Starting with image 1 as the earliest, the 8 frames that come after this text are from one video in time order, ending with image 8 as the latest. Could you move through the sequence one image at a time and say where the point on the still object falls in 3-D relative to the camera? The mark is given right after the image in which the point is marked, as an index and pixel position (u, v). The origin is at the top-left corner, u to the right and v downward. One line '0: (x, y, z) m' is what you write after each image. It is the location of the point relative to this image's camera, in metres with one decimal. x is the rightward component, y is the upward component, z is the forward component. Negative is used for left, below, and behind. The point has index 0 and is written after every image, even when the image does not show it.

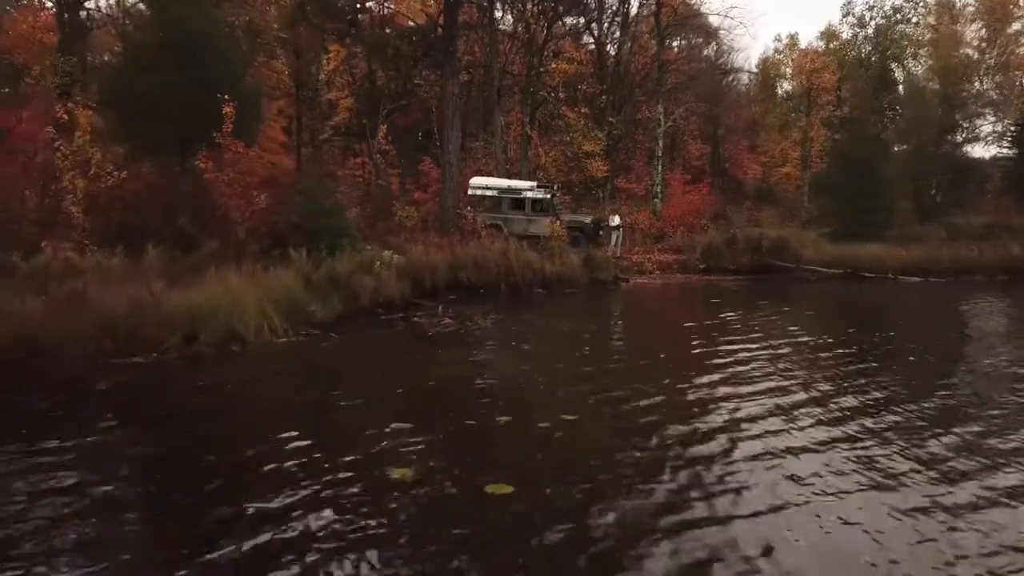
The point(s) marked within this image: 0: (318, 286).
0: (-4.1, 0.0, +16.4) m
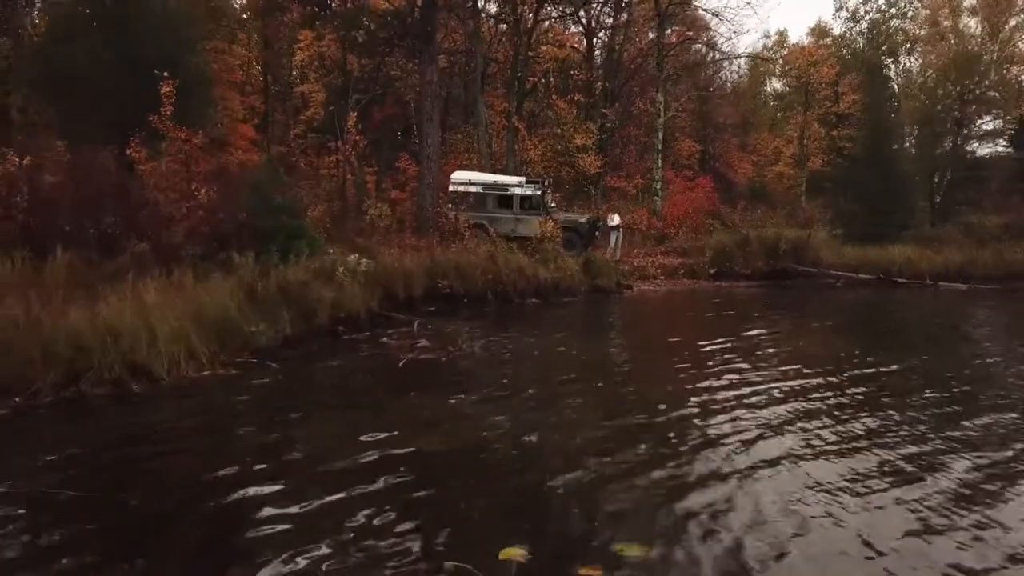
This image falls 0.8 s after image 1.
0: (-4.2, -0.2, +13.2) m
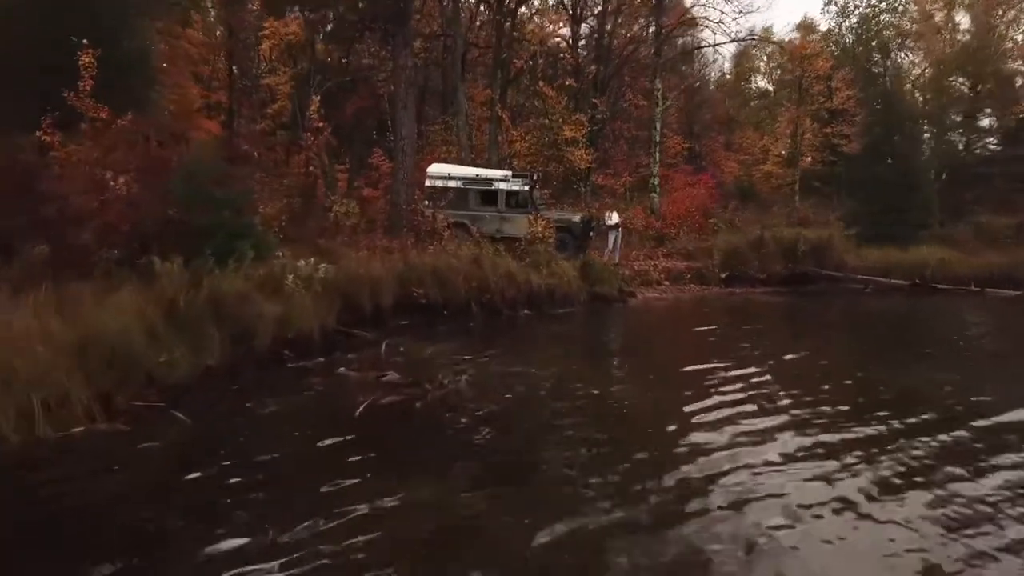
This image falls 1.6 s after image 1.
0: (-4.3, -0.4, +10.2) m
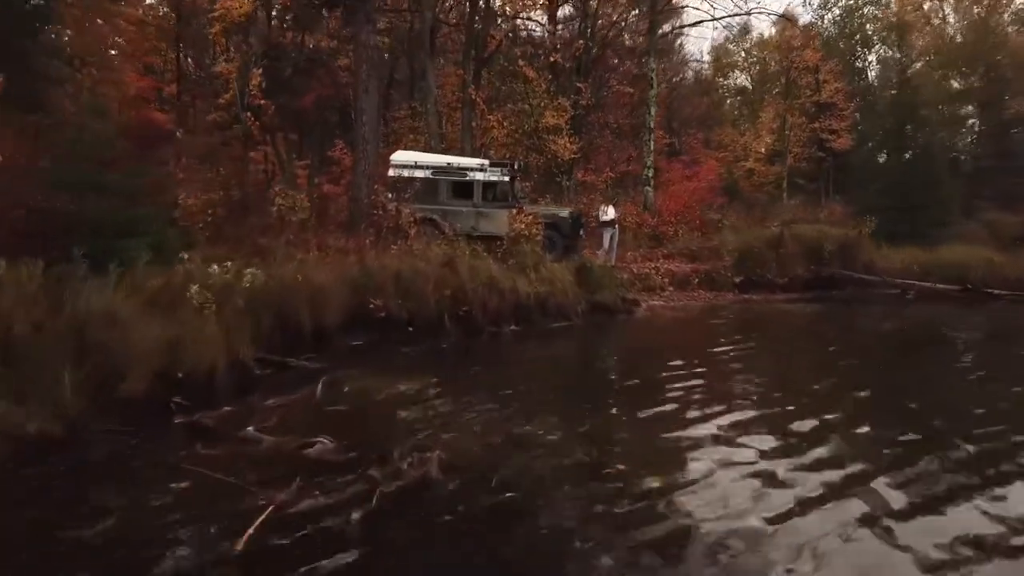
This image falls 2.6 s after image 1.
0: (-4.4, -0.5, +6.8) m
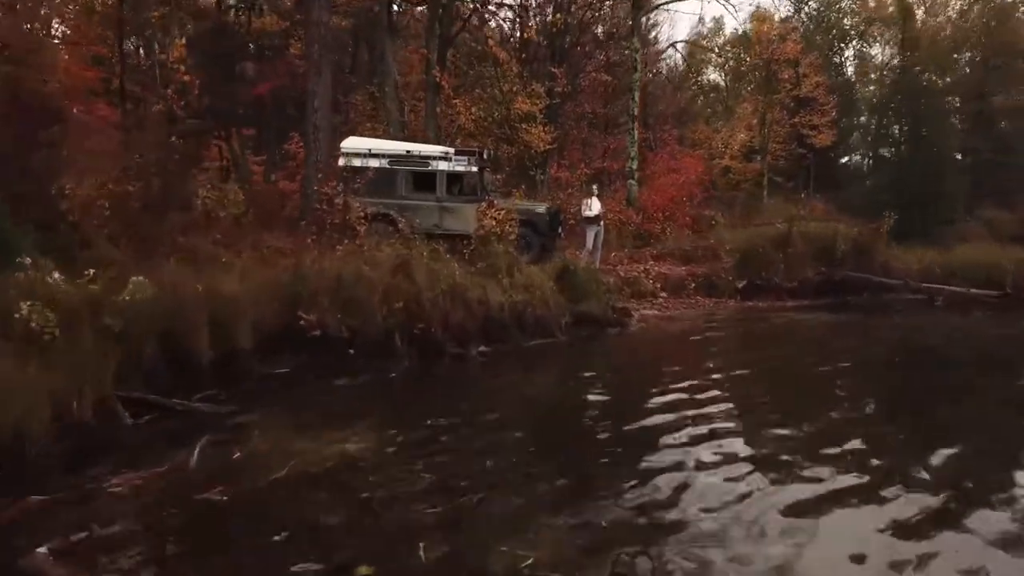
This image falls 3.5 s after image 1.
0: (-4.5, -0.7, +4.1) m
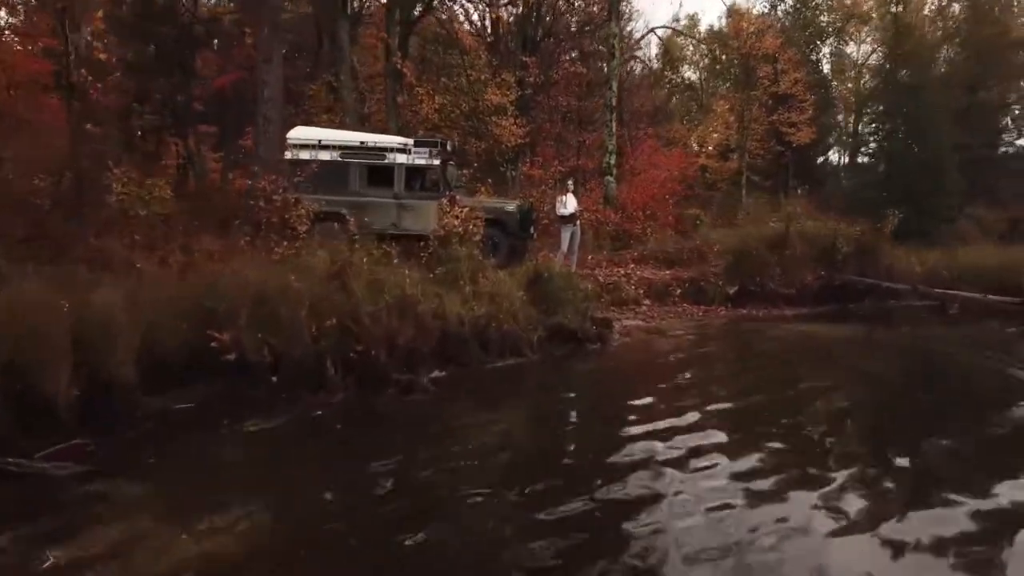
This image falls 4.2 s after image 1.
0: (-4.8, -0.8, +2.2) m
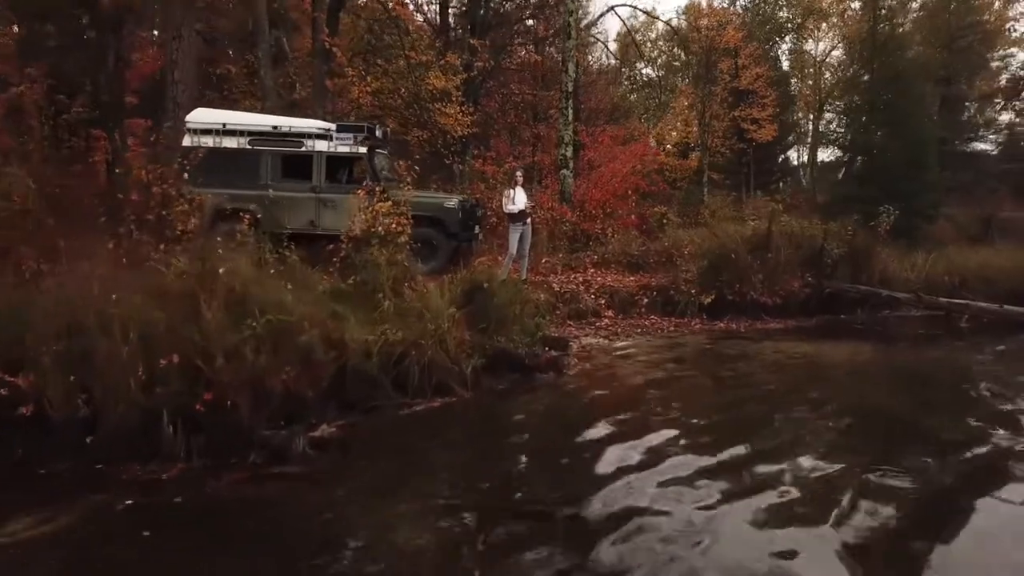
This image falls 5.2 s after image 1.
0: (-5.1, -1.0, -0.3) m
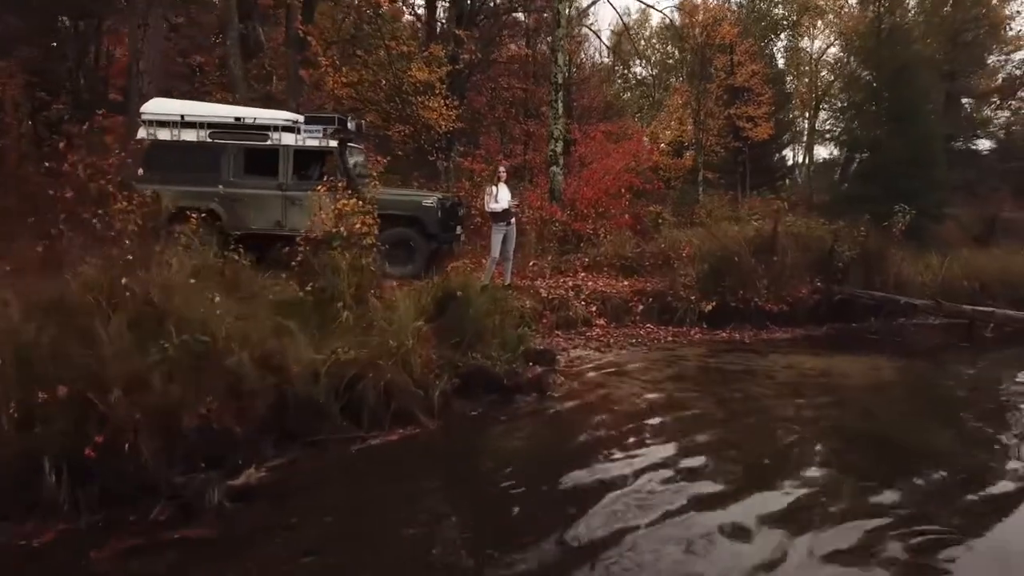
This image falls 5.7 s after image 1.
0: (-5.2, -1.1, -1.4) m
